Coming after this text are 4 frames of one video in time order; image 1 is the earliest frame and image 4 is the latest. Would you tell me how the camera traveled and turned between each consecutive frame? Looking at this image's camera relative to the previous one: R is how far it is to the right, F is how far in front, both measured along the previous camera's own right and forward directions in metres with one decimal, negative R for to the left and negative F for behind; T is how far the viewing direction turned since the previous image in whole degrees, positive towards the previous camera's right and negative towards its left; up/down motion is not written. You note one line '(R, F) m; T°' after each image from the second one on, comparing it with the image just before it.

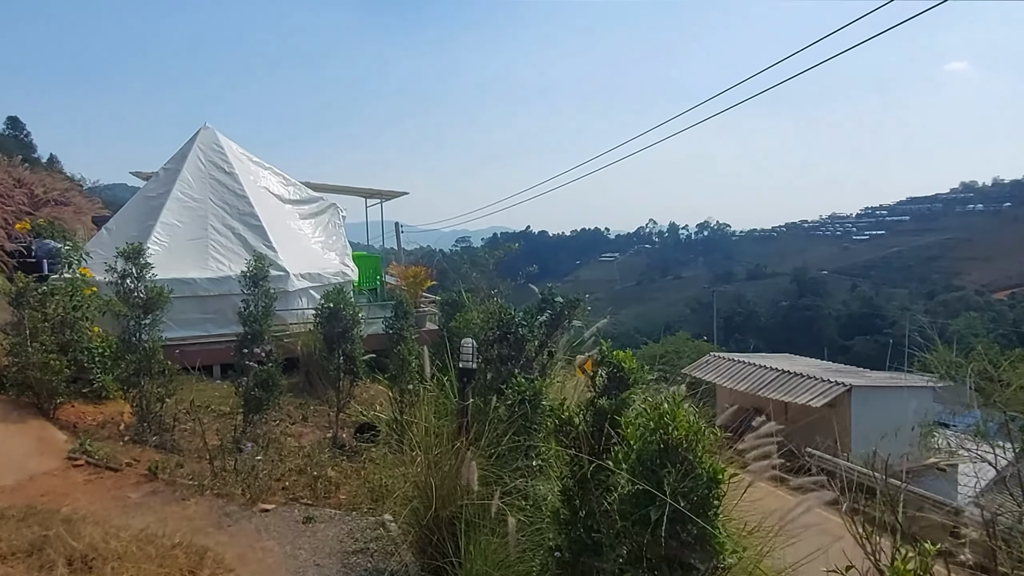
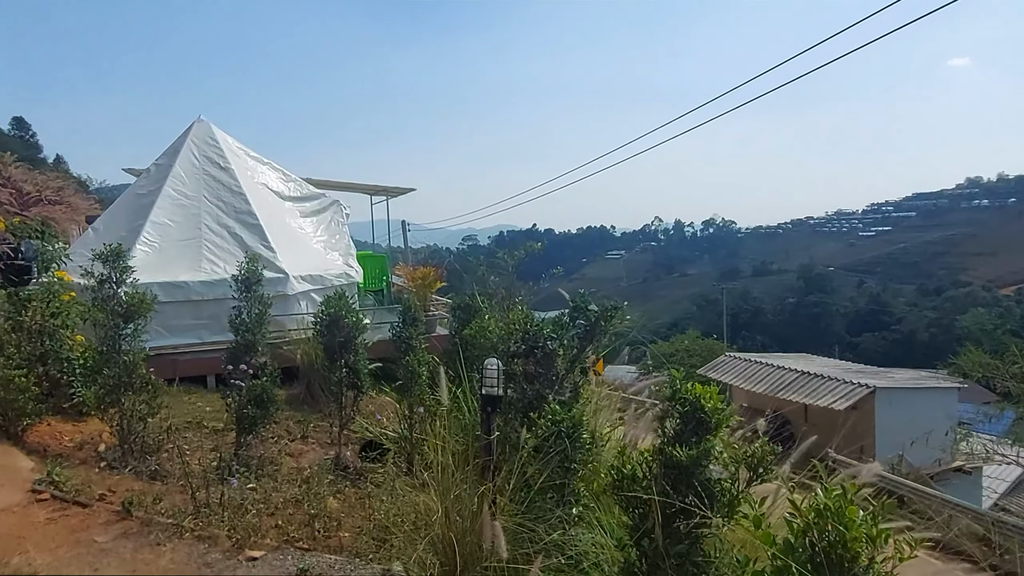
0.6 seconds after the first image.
(-0.1, +0.6) m; 0°
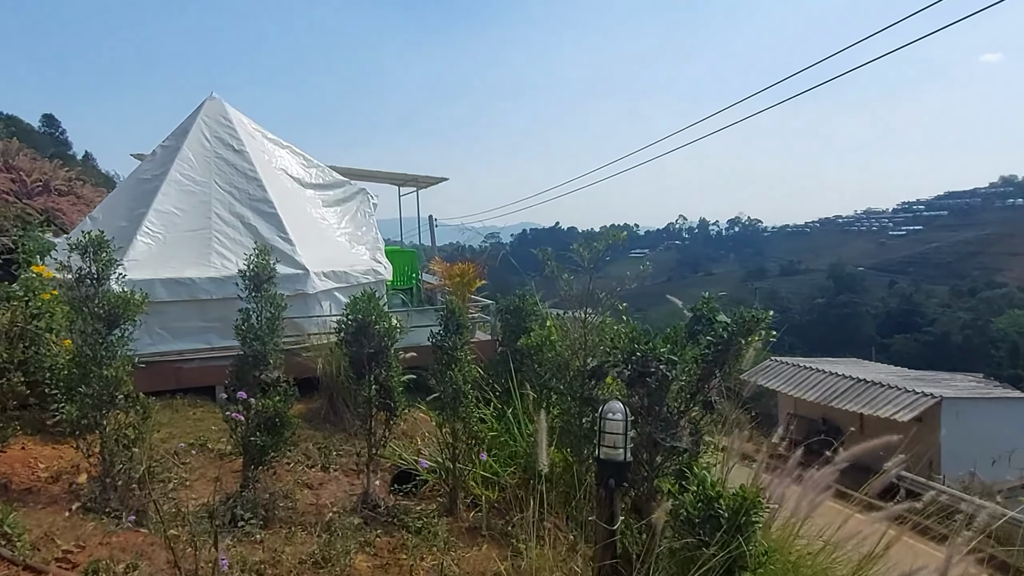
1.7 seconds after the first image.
(-0.3, +1.0) m; -2°
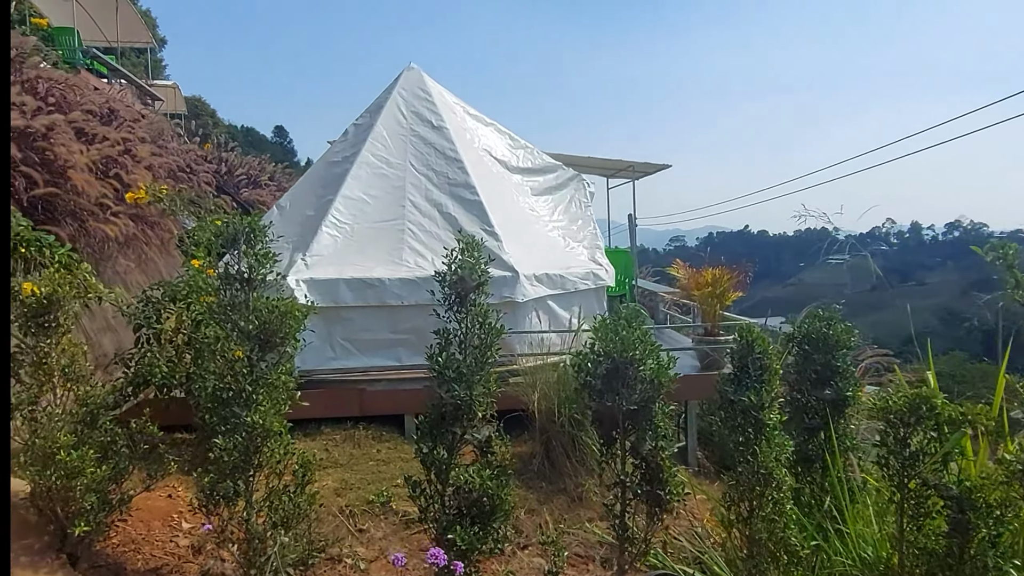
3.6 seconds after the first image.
(-0.6, +1.6) m; -16°
